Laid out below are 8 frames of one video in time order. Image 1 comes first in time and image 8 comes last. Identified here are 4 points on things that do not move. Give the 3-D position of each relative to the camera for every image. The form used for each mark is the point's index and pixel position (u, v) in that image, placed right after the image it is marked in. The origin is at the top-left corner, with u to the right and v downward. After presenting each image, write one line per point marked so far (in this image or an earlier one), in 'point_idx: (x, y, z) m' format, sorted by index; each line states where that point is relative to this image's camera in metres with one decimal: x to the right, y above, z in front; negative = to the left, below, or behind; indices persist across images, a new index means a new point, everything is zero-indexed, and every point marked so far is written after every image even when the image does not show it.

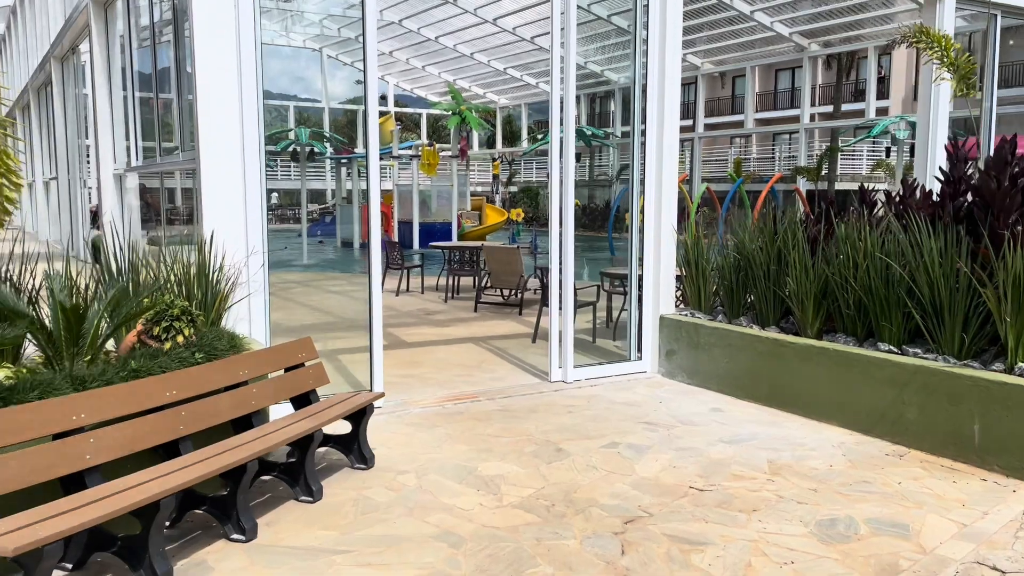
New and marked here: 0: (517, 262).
0: (0.0, +0.3, +8.0) m
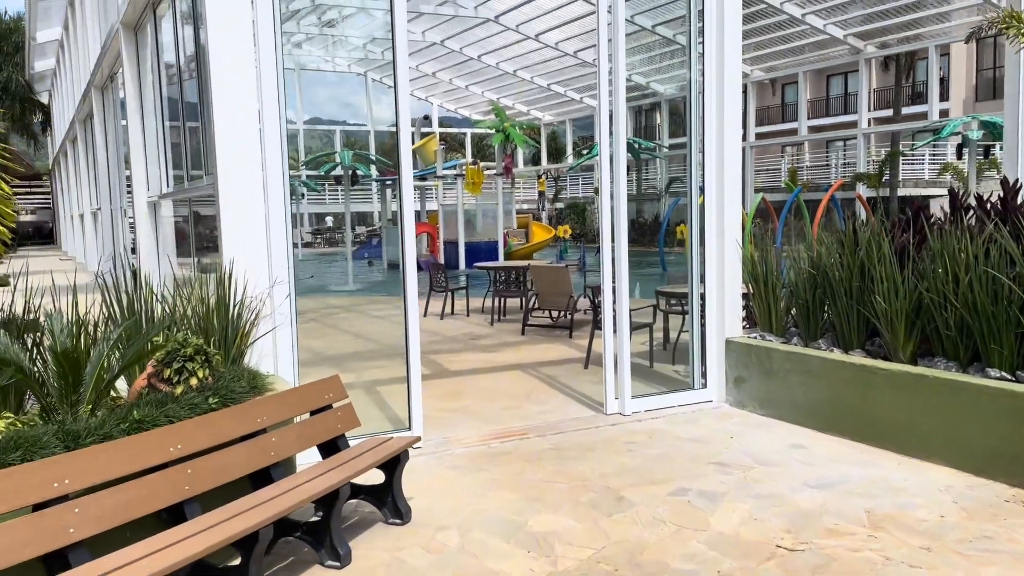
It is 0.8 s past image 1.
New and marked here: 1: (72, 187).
0: (+0.5, +0.1, +7.5) m
1: (-8.0, +1.8, +15.2) m
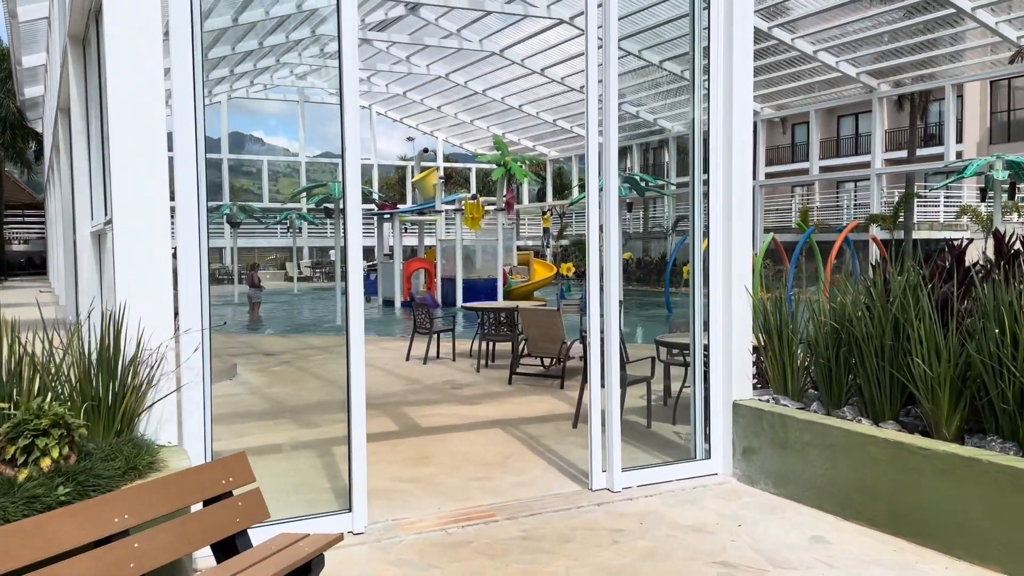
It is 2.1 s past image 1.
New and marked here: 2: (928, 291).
0: (+0.4, -0.3, +6.9) m
1: (-8.0, +1.2, +14.7) m
2: (+1.8, 0.0, +3.6) m
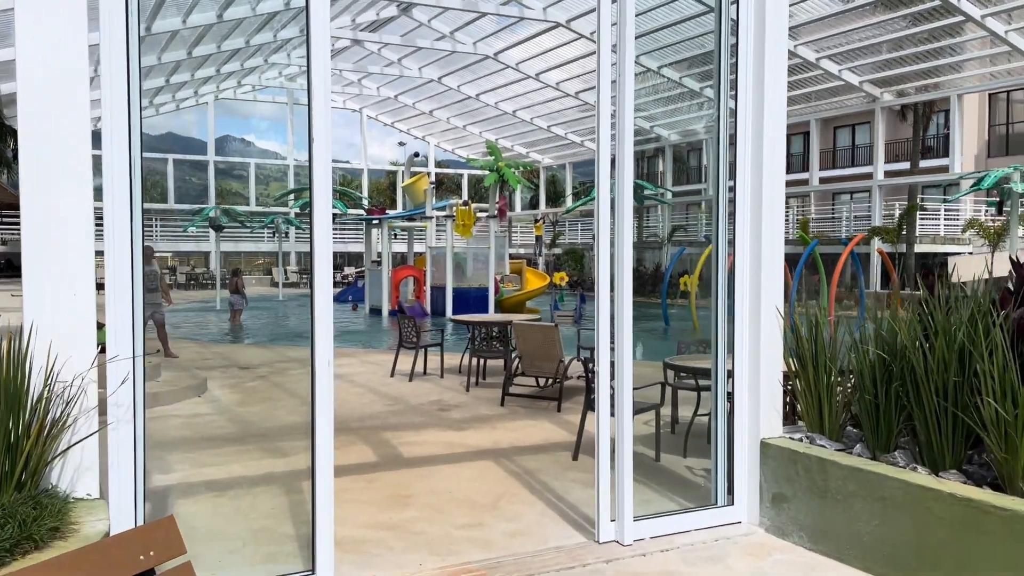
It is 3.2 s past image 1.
0: (+0.3, -0.4, +6.3) m
1: (-8.1, +1.2, +14.1) m
2: (+1.7, -0.1, +3.0) m
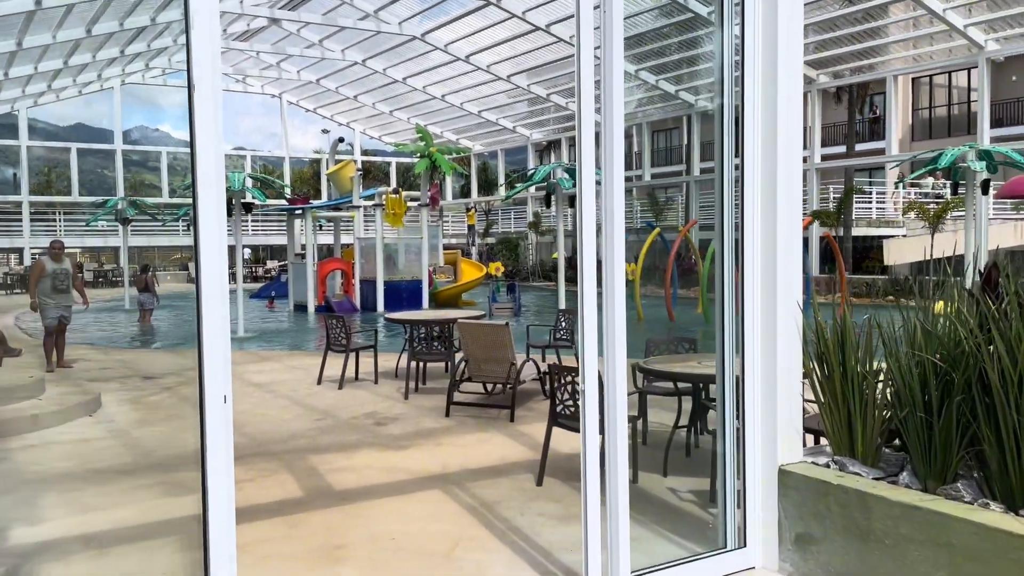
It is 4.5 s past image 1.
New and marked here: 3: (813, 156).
0: (0.0, -0.4, +5.6) m
1: (-9.1, +1.1, +12.6) m
2: (+1.6, -0.1, +2.4) m
3: (+6.0, +2.6, +16.6) m
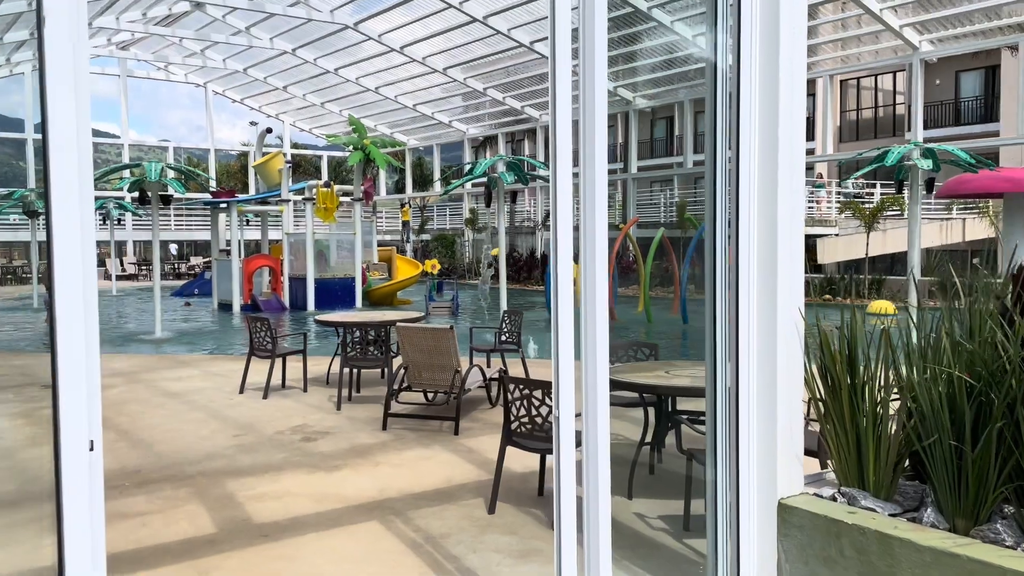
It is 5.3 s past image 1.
0: (-0.4, -0.4, +5.1) m
1: (-10.0, +1.2, +11.3) m
2: (+1.6, -0.1, +2.1) m
3: (+4.8, +2.6, +16.5) m
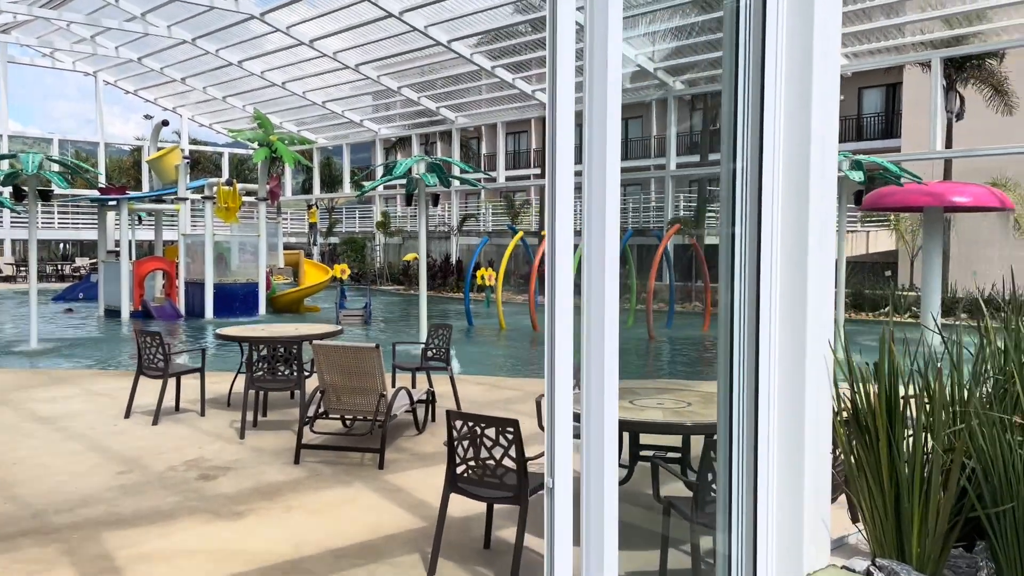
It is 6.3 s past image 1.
0: (-0.7, -0.4, +4.5) m
1: (-10.9, +1.2, +9.6) m
2: (+1.5, -0.2, +1.7) m
3: (+3.1, +2.5, +16.4) m
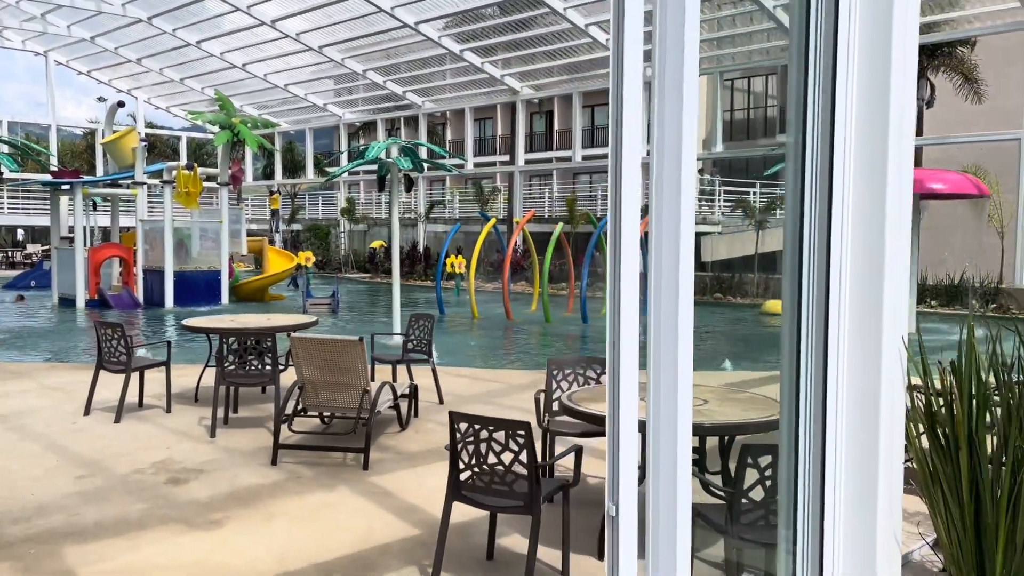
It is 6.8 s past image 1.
0: (-0.8, -0.4, +4.2) m
1: (-11.2, +1.3, +8.8) m
2: (+1.6, -0.1, +1.5) m
3: (+2.6, +2.7, +16.2) m
